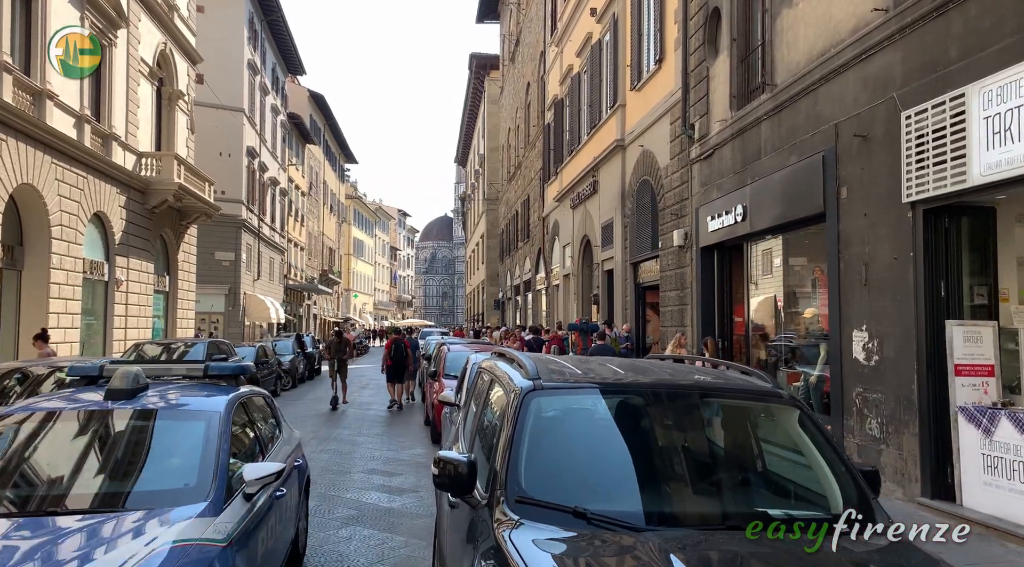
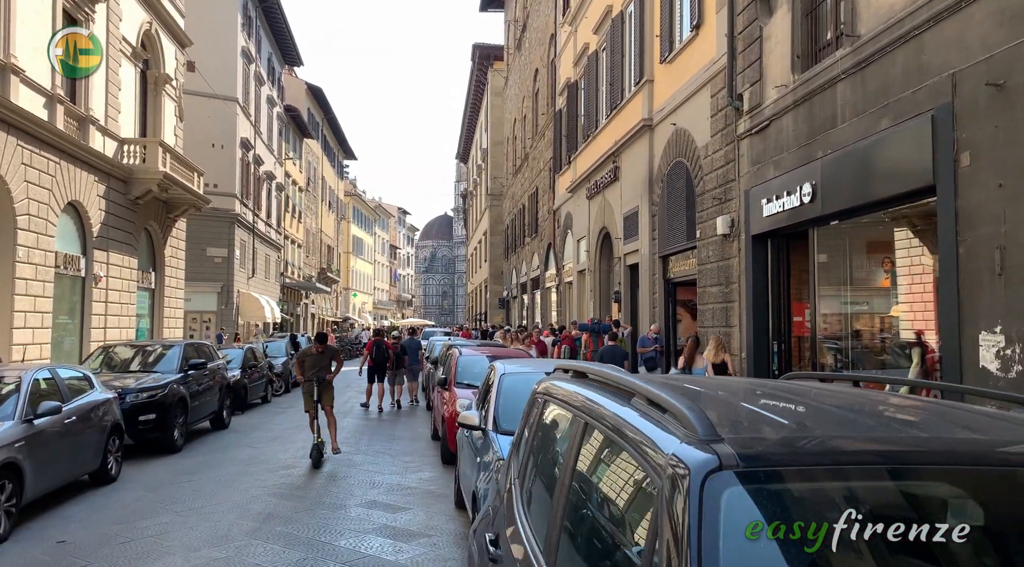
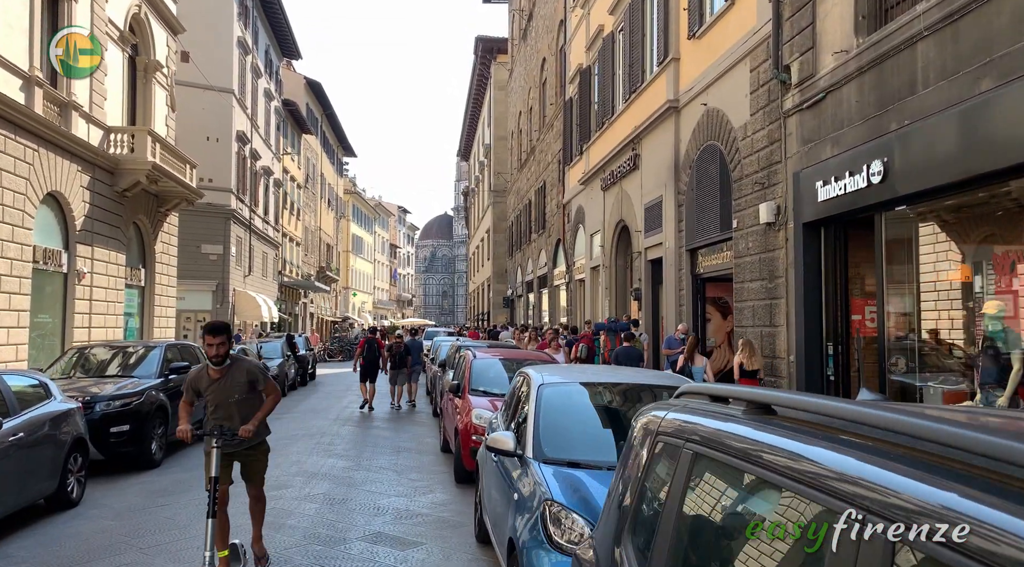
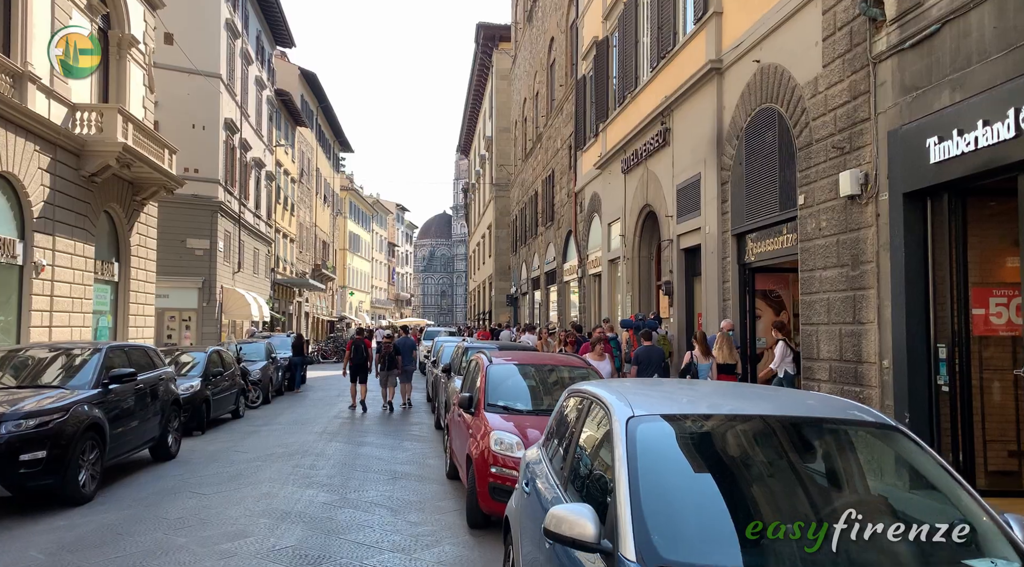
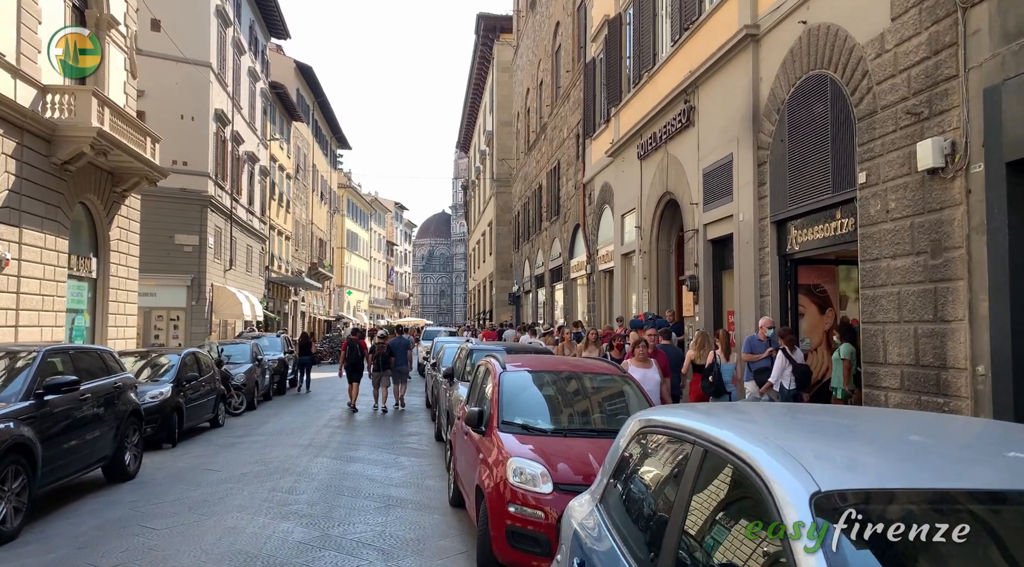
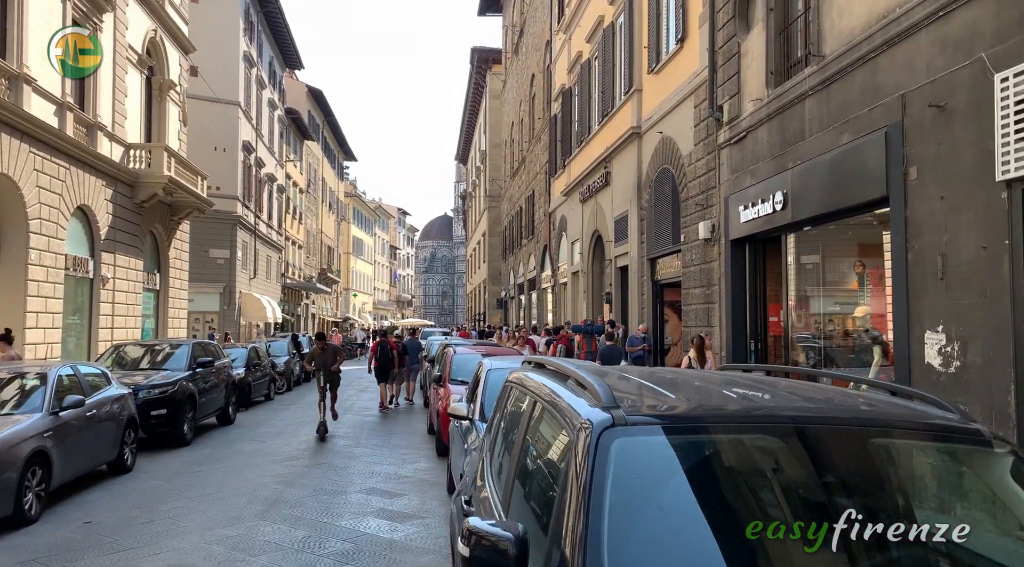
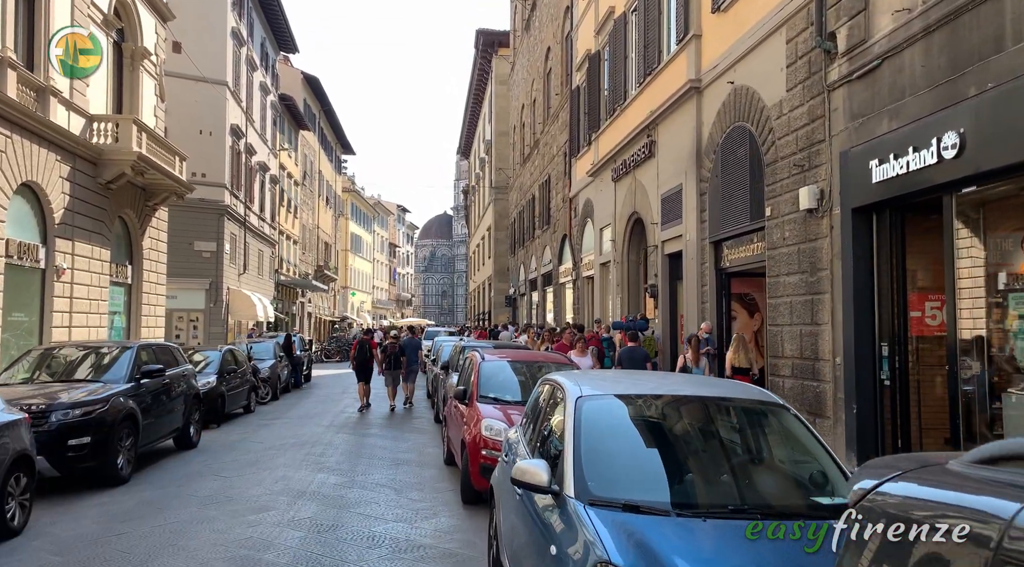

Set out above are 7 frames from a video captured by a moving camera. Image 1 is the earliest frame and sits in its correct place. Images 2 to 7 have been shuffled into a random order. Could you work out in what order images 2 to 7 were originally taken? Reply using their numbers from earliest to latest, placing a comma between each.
6, 2, 3, 7, 4, 5
